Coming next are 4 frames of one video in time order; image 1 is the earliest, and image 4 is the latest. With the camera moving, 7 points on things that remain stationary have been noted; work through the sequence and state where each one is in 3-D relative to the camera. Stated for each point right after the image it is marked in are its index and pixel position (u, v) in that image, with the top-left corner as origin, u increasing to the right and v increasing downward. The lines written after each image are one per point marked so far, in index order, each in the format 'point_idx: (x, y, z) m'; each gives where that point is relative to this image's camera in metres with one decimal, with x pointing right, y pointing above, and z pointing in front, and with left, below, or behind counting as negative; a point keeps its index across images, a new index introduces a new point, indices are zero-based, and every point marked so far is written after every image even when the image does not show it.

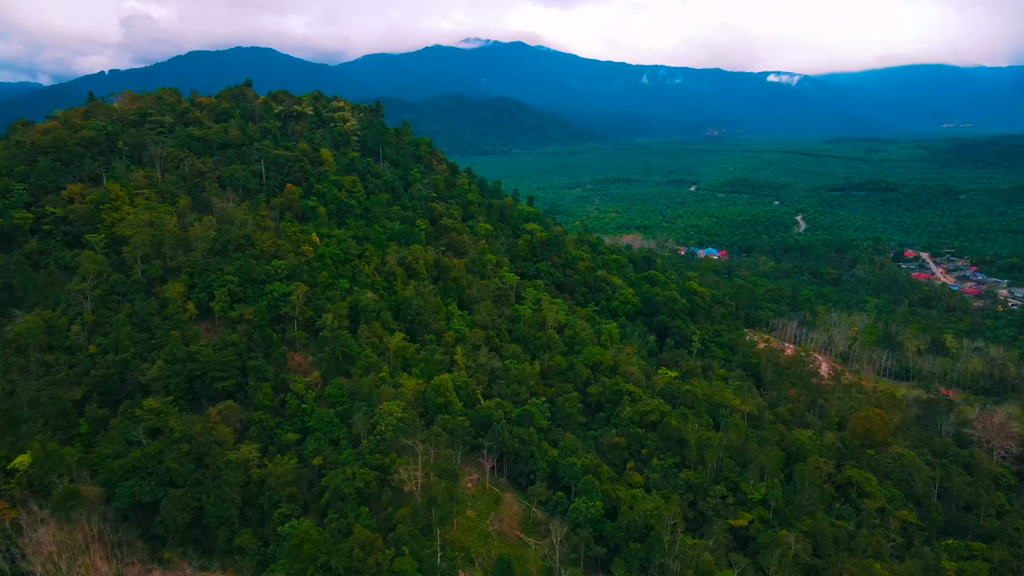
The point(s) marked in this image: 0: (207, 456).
0: (-7.7, -4.3, +19.8) m
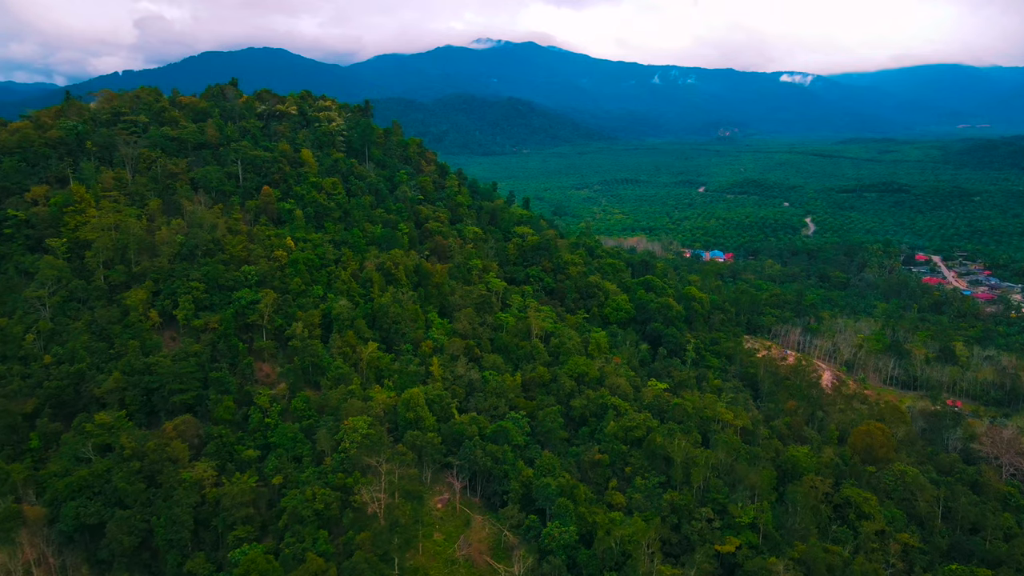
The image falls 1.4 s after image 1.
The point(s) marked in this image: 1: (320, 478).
0: (-8.5, -4.5, +18.7) m
1: (-4.7, -4.6, +19.0) m
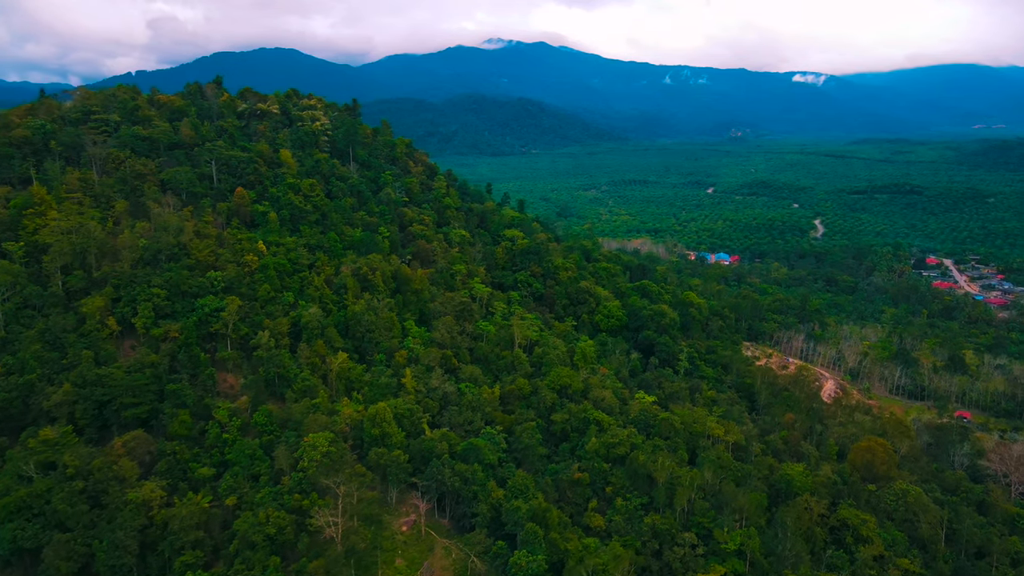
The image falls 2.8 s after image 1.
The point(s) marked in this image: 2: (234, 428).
0: (-9.2, -4.7, +17.6) m
1: (-5.4, -4.8, +17.8) m
2: (-7.1, -3.6, +19.9) m
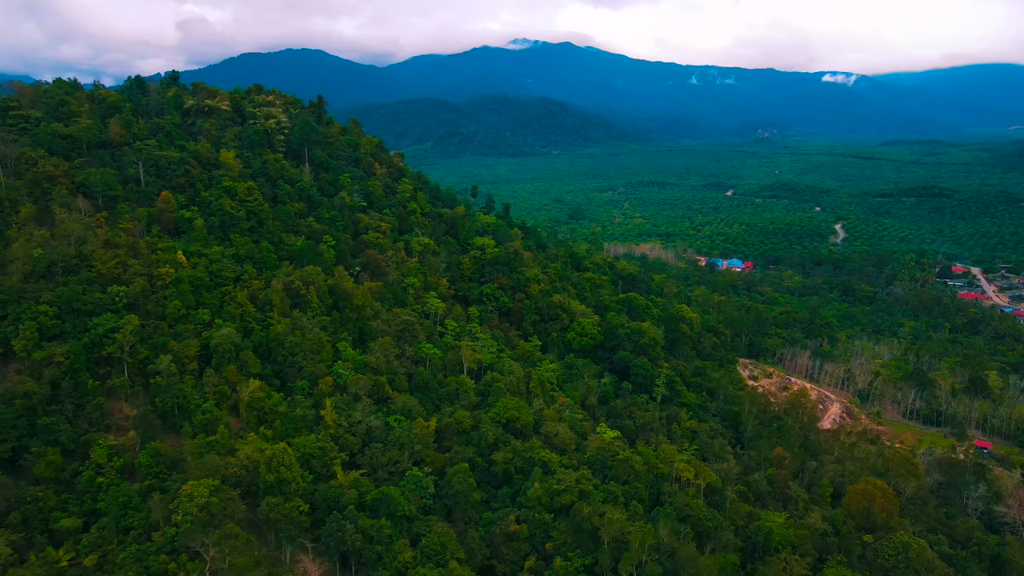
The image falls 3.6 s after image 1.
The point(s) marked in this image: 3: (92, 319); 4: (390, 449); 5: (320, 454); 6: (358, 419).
0: (-11.1, -5.1, +15.1) m
1: (-7.3, -5.3, +15.1) m
2: (-8.8, -4.0, +17.2) m
3: (-10.7, -0.8, +20.0) m
4: (-3.0, -4.0, +19.3) m
5: (-4.5, -3.9, +18.3) m
6: (-3.9, -3.3, +19.9) m
